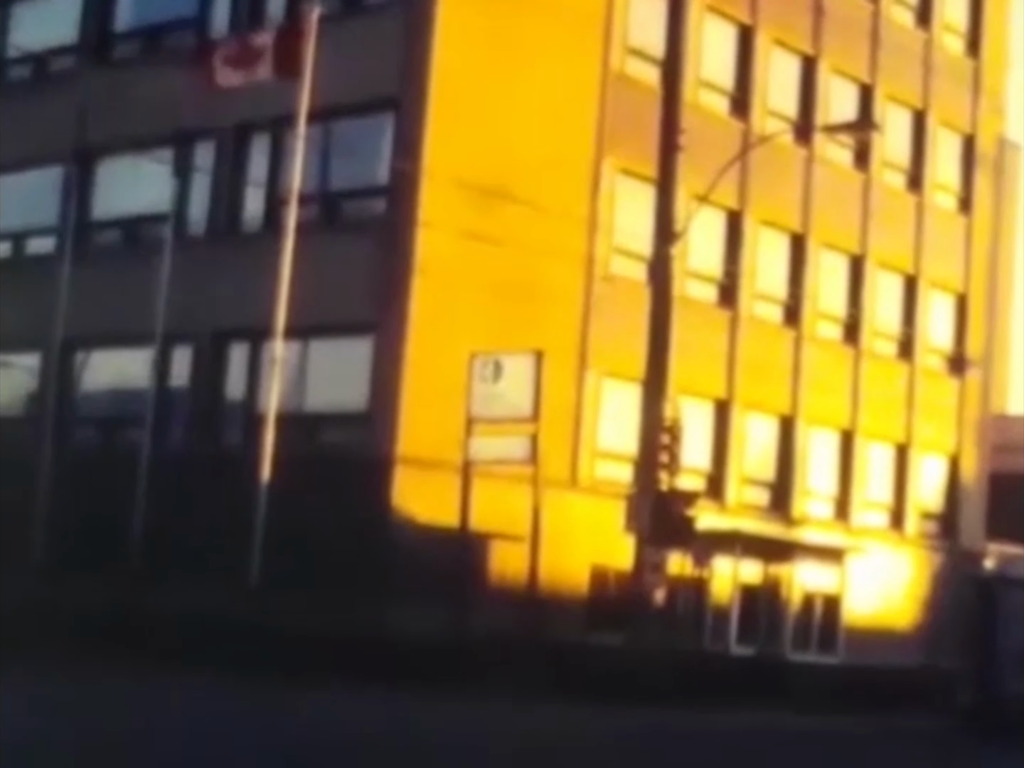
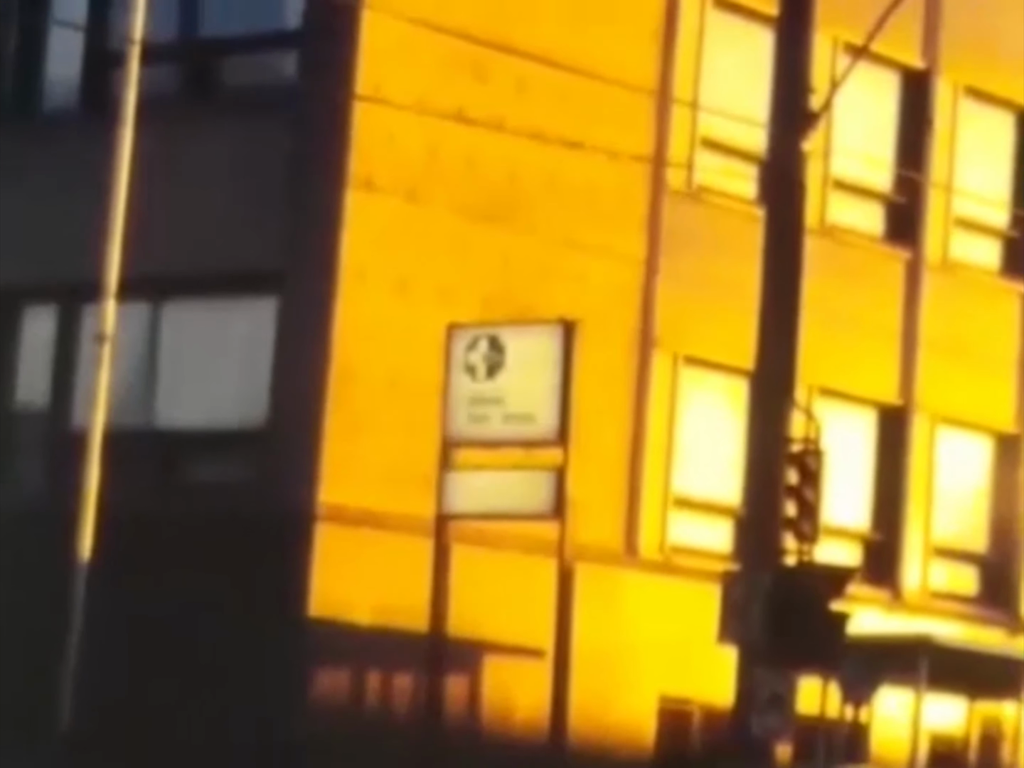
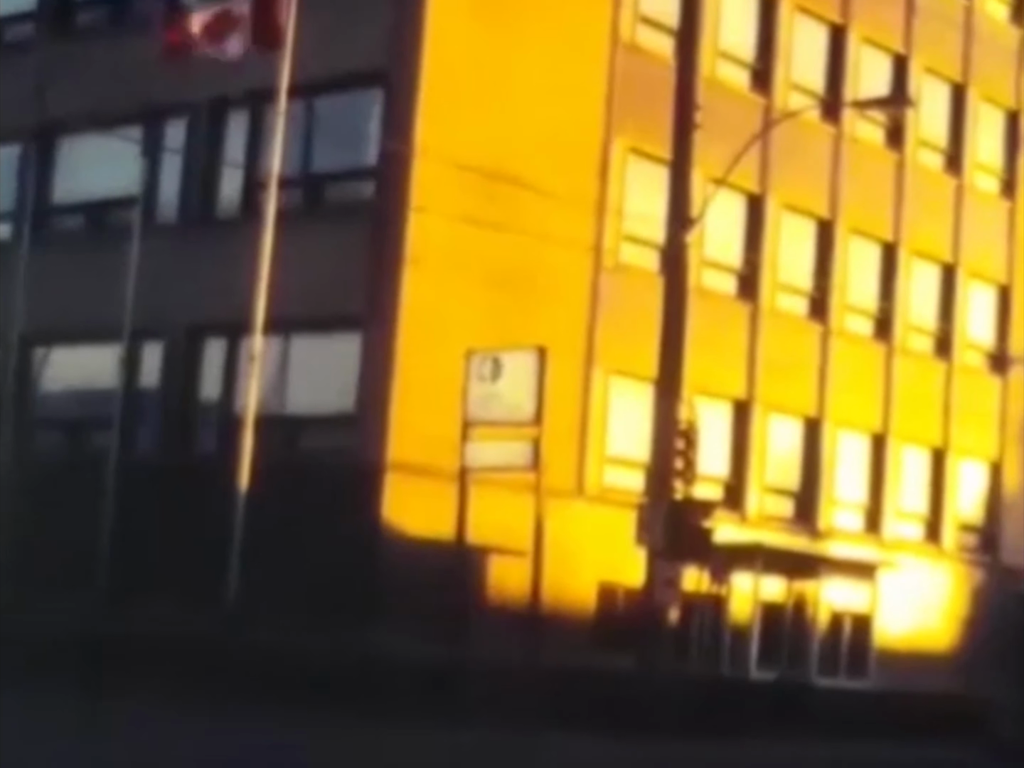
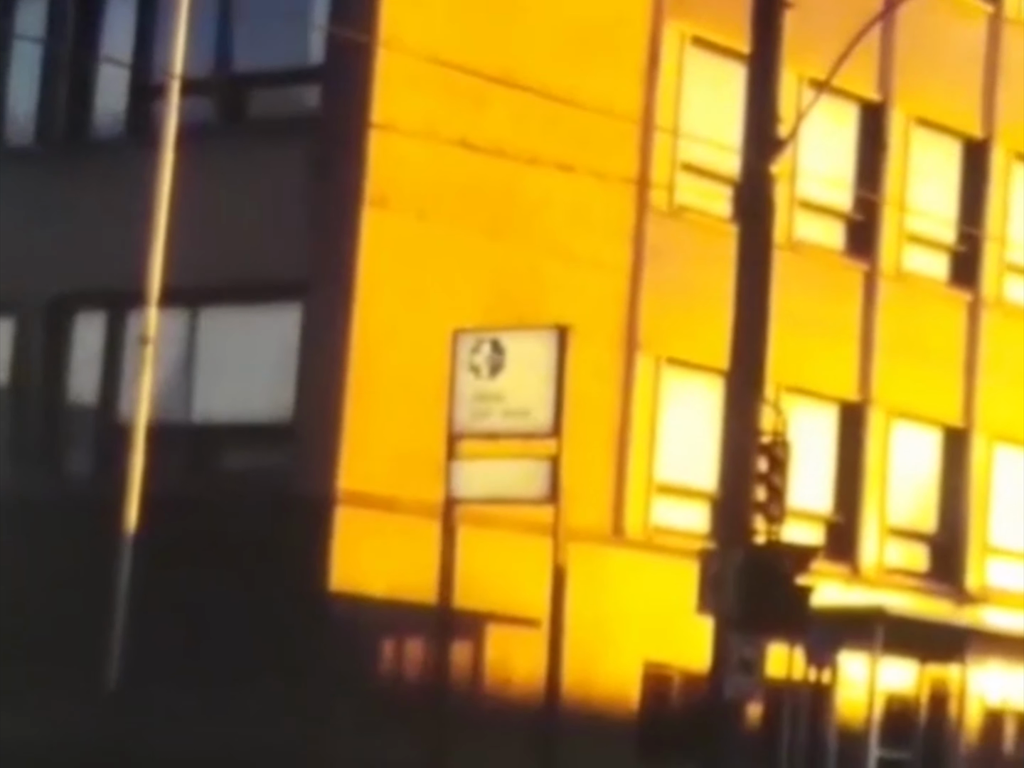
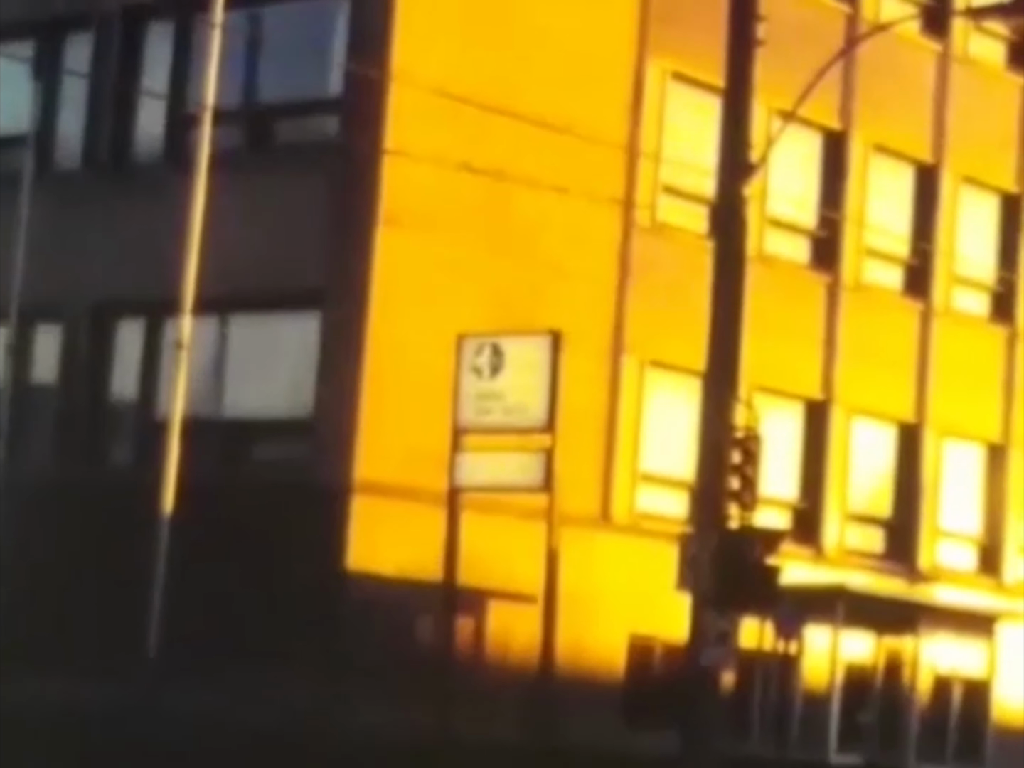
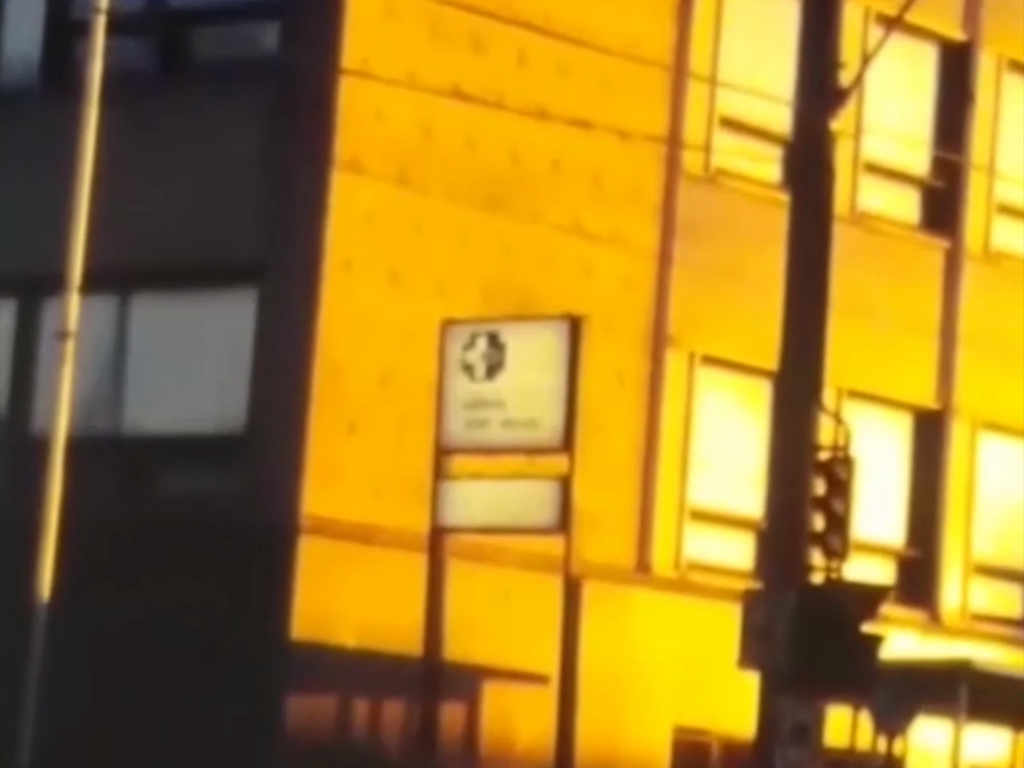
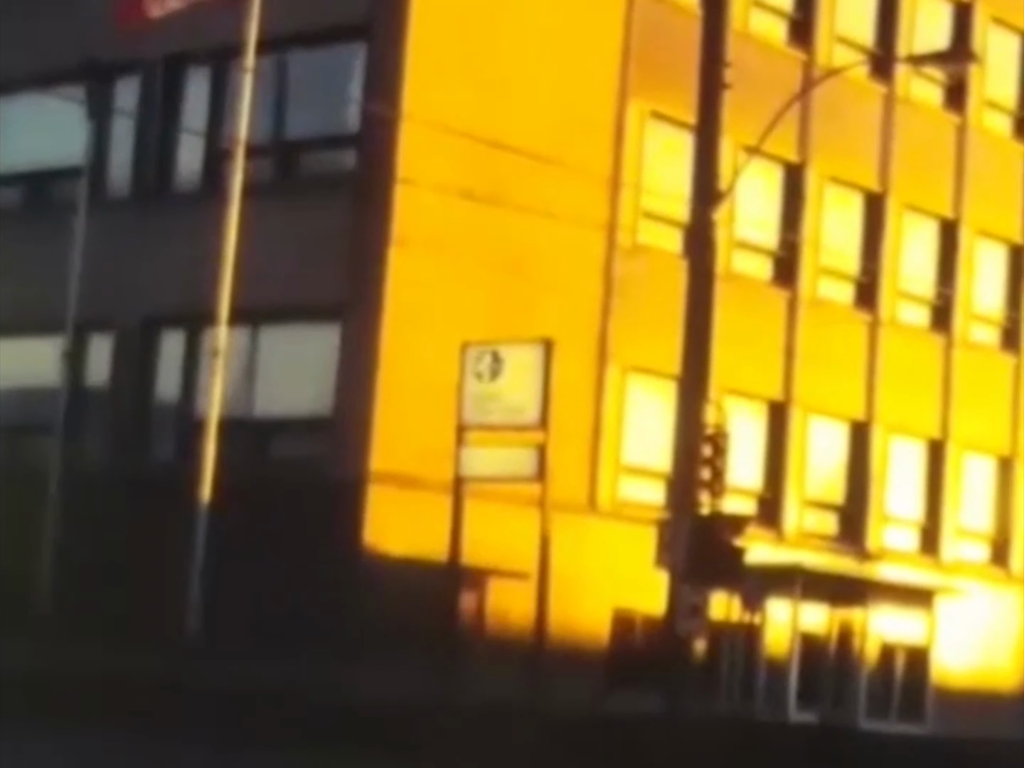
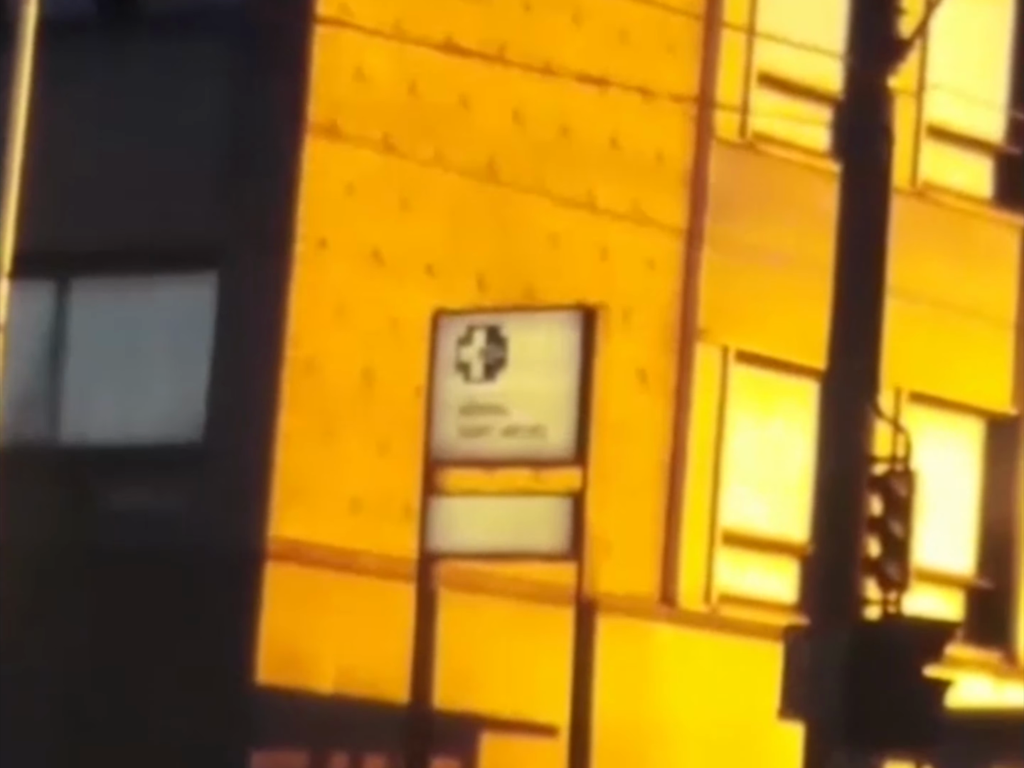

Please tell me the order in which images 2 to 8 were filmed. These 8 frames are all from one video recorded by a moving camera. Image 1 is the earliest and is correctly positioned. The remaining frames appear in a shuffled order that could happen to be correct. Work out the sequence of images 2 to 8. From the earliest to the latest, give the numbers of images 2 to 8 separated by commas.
3, 7, 5, 4, 2, 6, 8
